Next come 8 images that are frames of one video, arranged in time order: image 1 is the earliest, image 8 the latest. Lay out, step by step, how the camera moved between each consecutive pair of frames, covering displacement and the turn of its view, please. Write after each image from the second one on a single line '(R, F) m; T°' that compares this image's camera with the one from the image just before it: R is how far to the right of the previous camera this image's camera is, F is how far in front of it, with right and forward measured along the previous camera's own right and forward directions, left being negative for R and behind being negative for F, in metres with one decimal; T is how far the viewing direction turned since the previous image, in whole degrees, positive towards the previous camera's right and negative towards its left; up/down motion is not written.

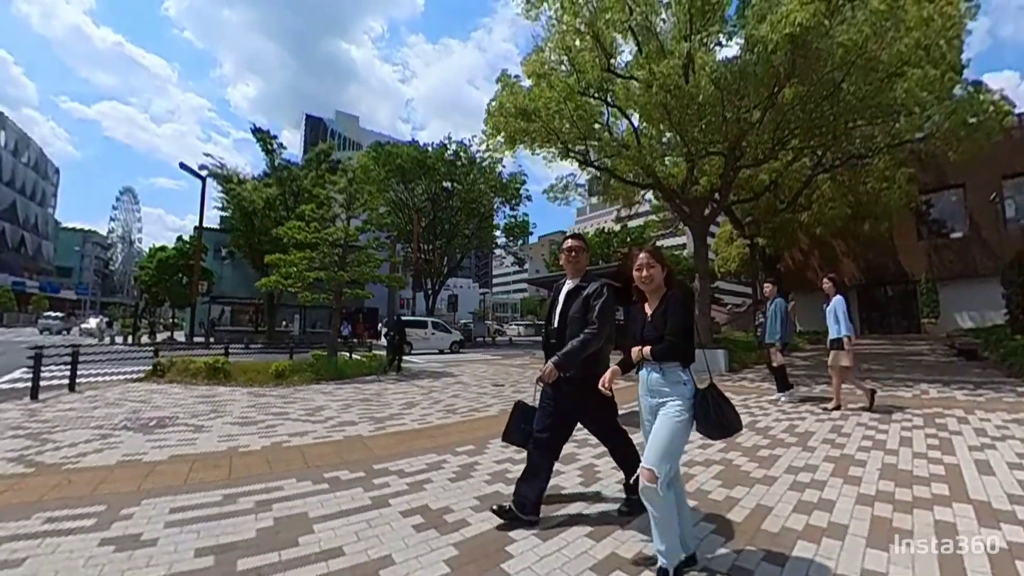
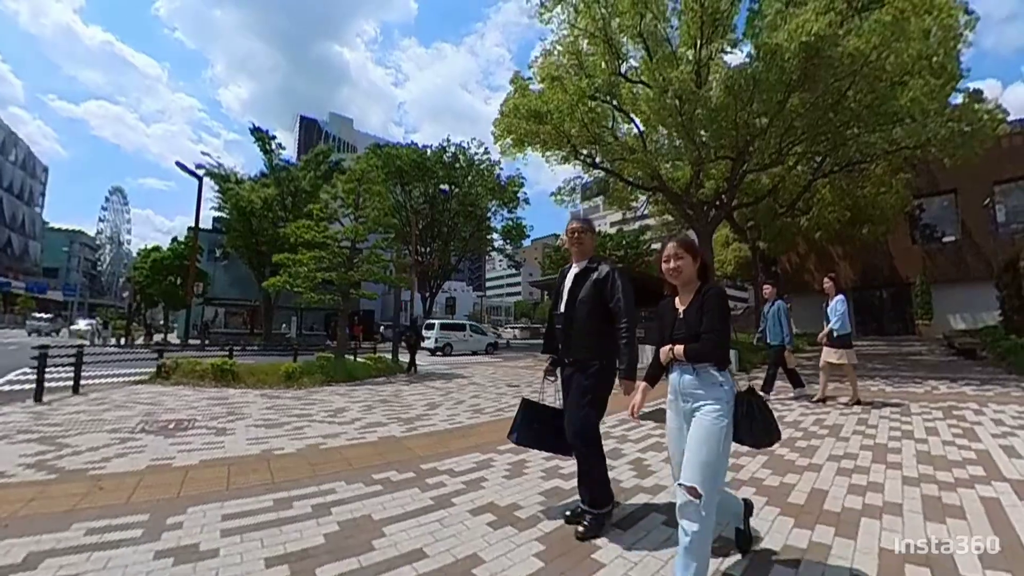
(-0.4, 0.0) m; +1°
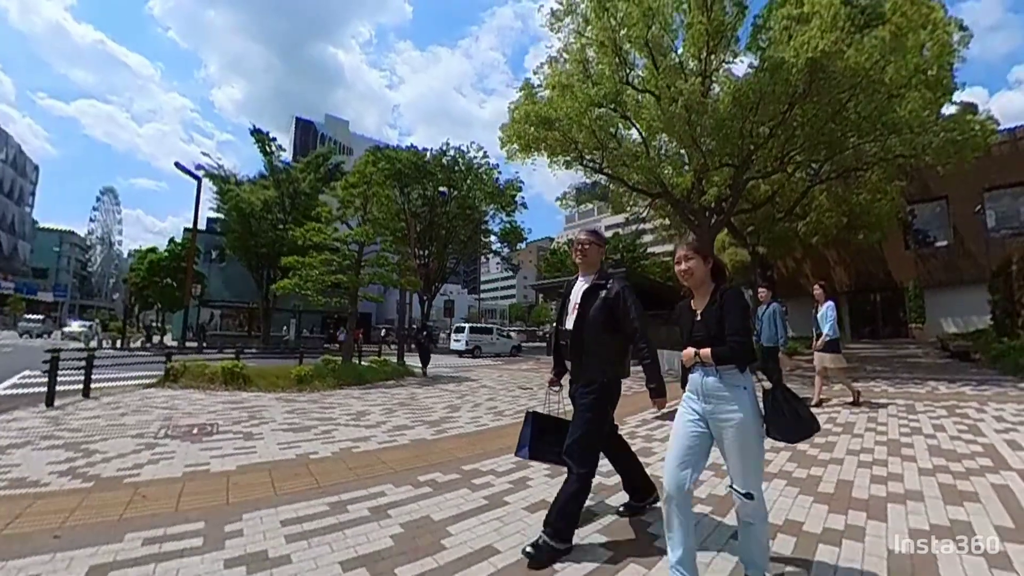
(-0.4, -0.1) m; +1°
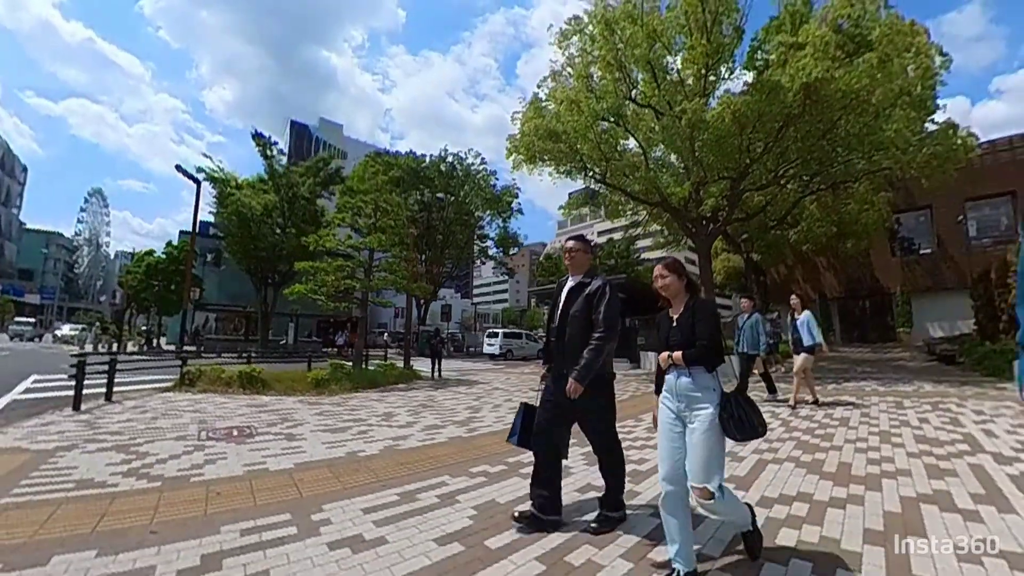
(-0.4, -0.5) m; +1°
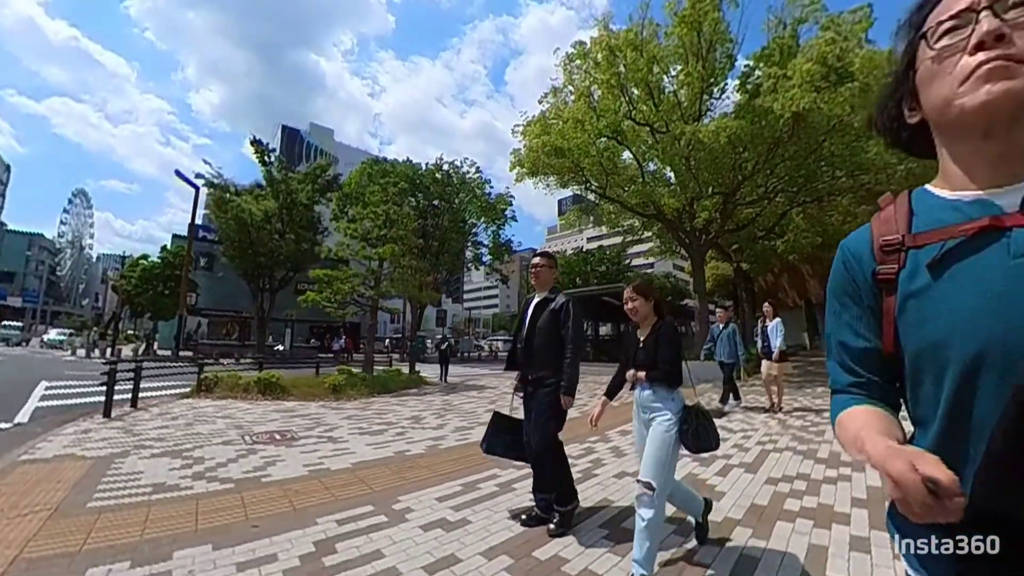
(-0.5, -0.6) m; +1°
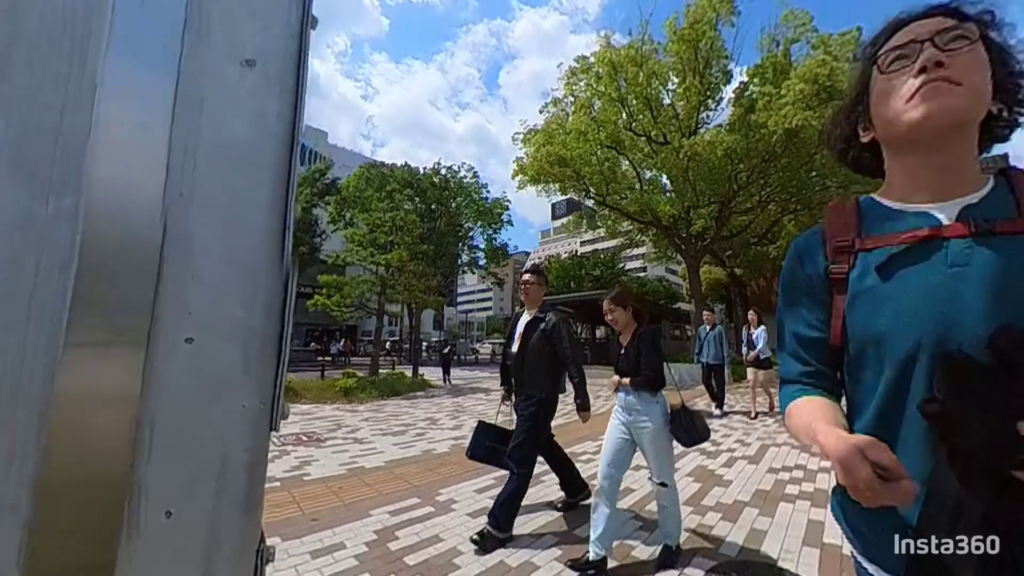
(-0.3, -0.5) m; +1°
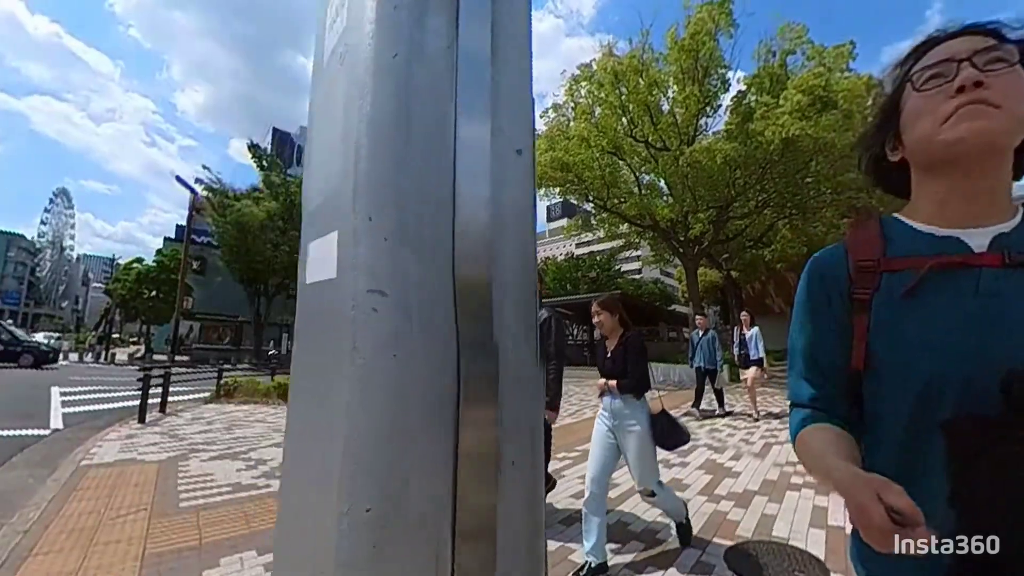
(-0.2, -0.3) m; +1°
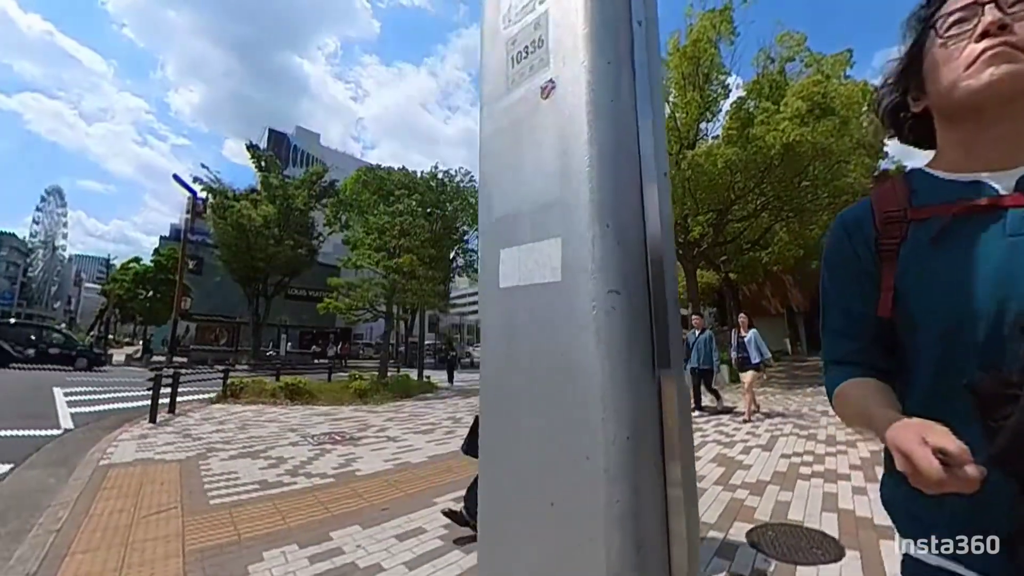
(-0.2, -0.2) m; +1°
